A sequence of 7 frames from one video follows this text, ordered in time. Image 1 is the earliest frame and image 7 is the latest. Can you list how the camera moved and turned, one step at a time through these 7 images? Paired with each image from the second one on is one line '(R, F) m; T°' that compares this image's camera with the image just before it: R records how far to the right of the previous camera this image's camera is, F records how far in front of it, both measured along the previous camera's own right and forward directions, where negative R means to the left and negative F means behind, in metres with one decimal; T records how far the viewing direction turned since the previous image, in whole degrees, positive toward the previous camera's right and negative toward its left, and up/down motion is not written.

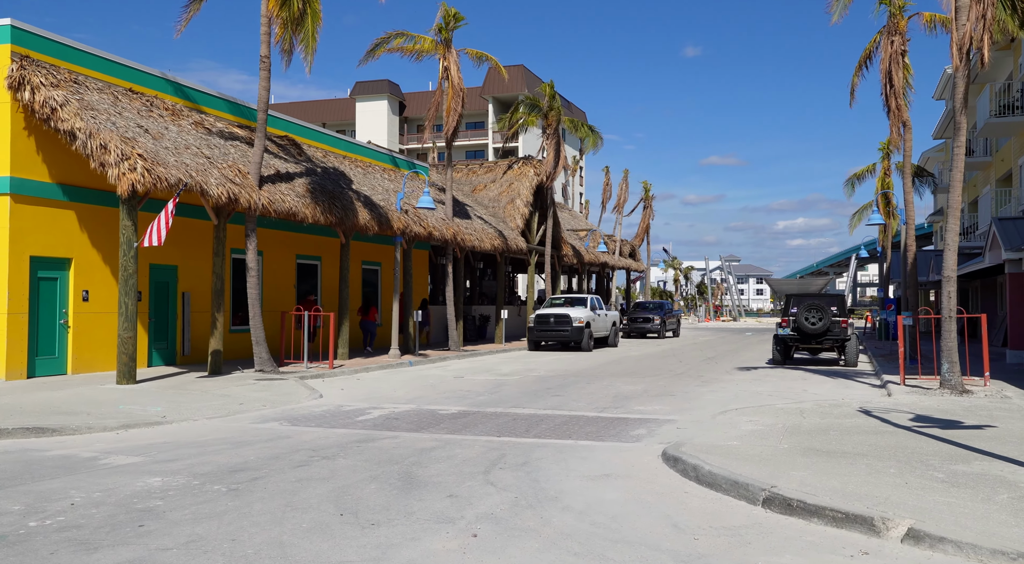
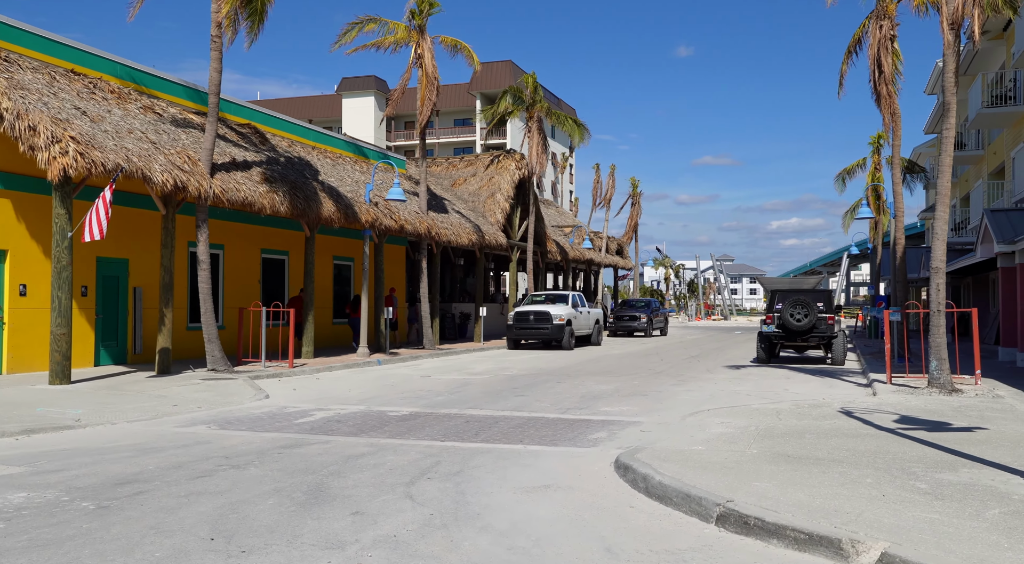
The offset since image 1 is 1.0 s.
(+0.5, +1.0) m; 0°
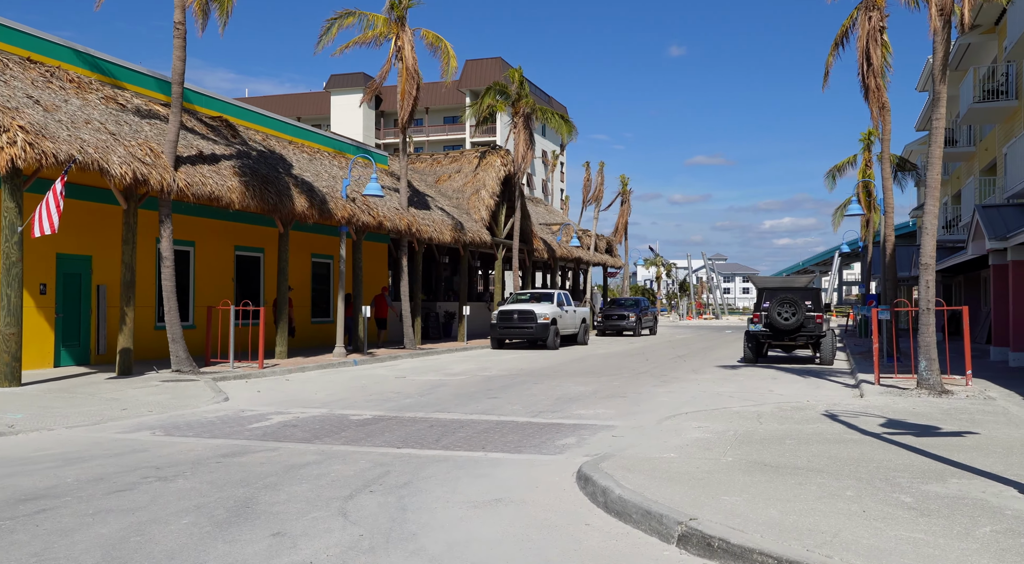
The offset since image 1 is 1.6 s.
(+0.3, +0.7) m; 0°
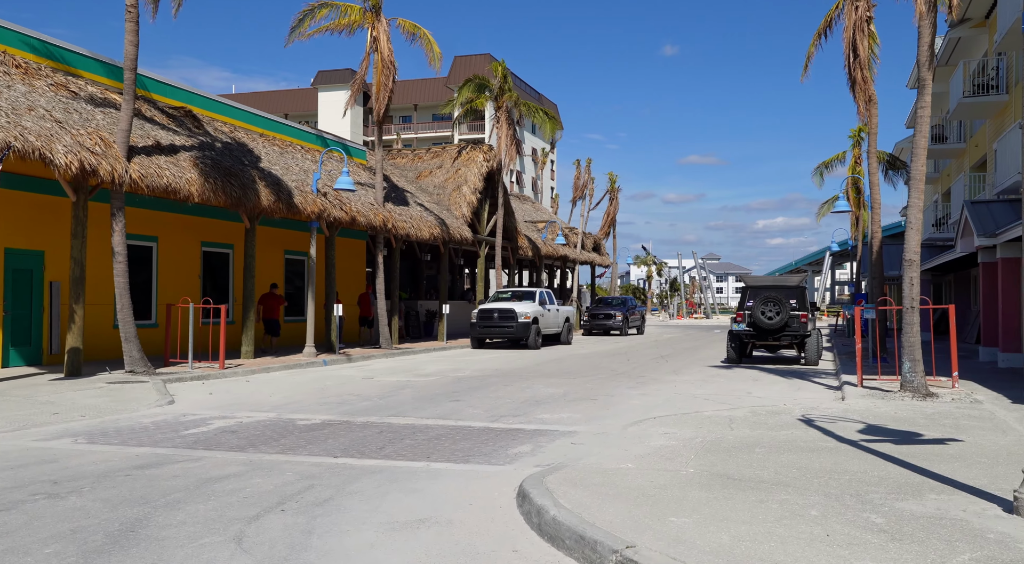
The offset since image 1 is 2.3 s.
(+0.4, +0.8) m; 0°
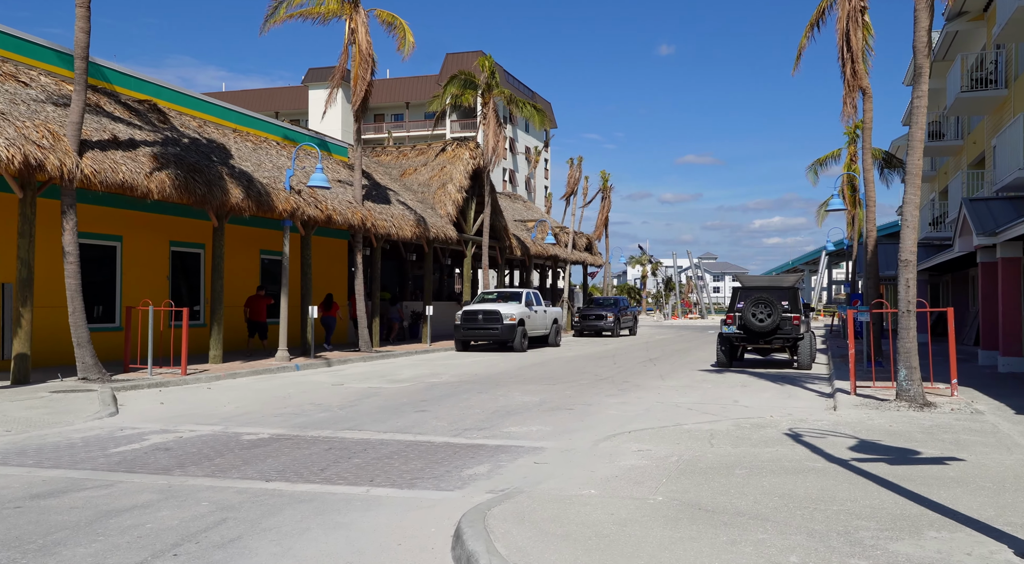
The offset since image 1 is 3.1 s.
(+0.4, +0.9) m; 0°
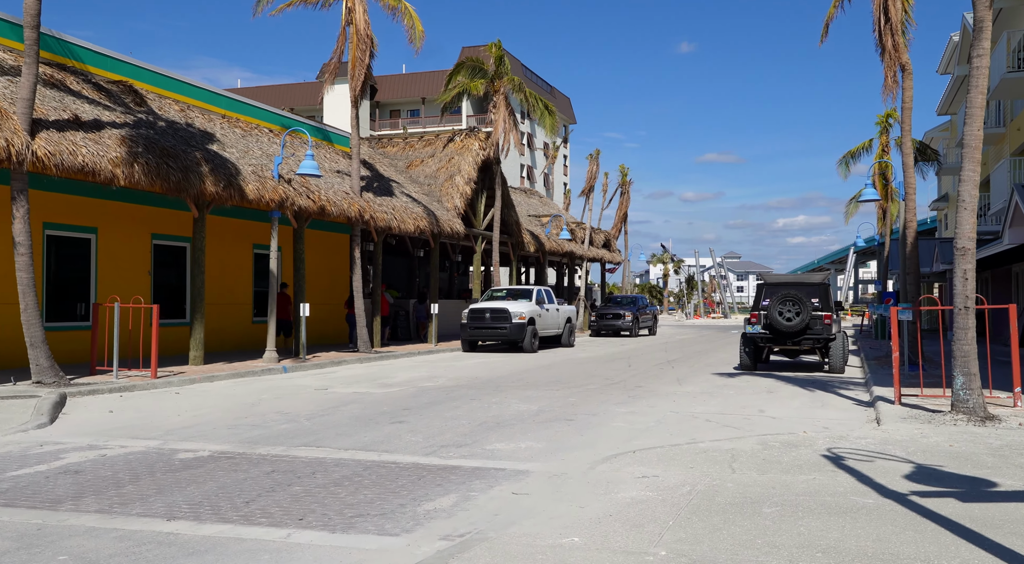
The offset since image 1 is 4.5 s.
(+0.4, +1.8) m; -1°
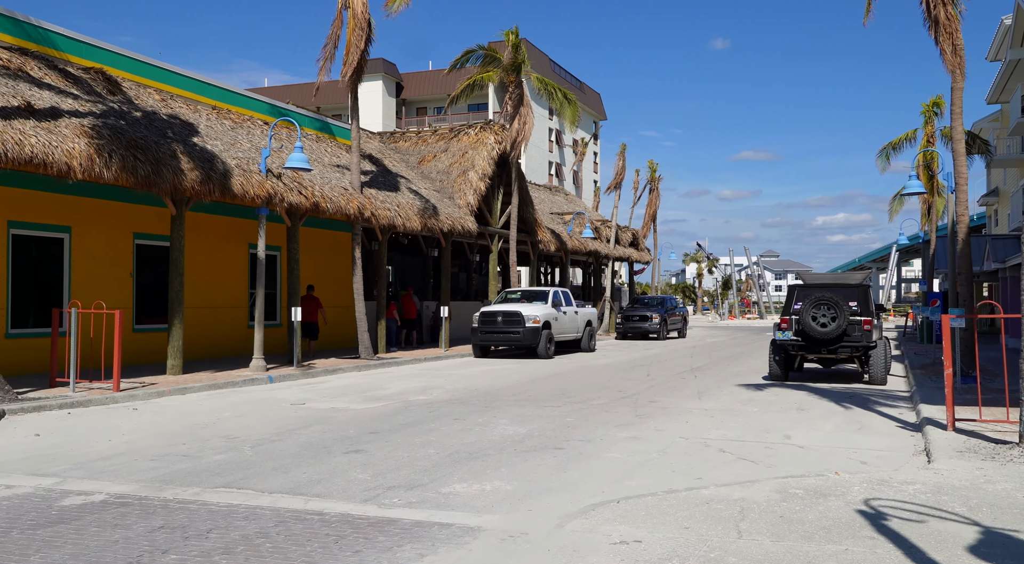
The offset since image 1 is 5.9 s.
(+0.6, +1.8) m; -2°
